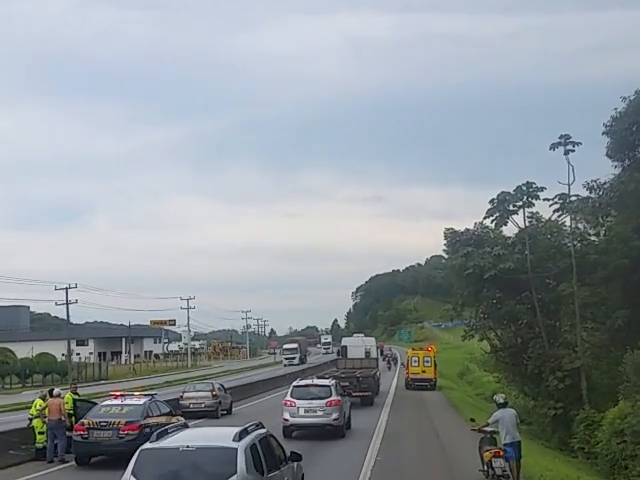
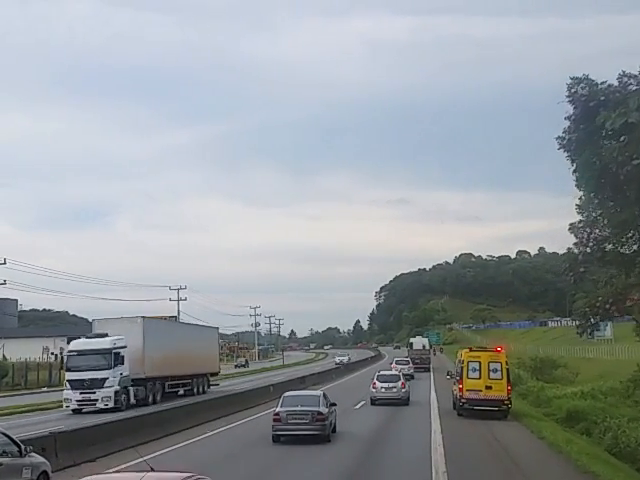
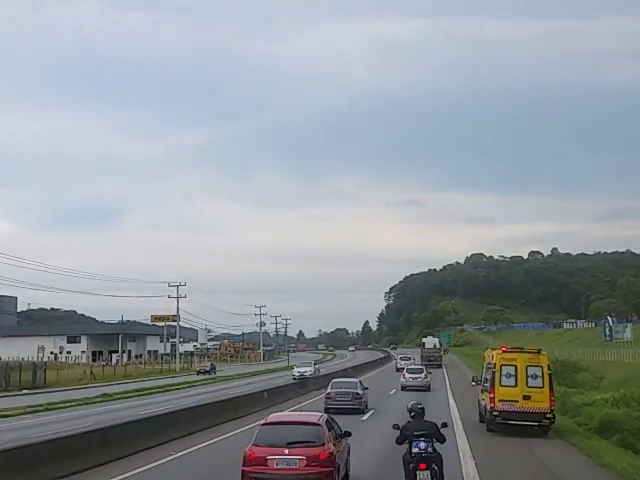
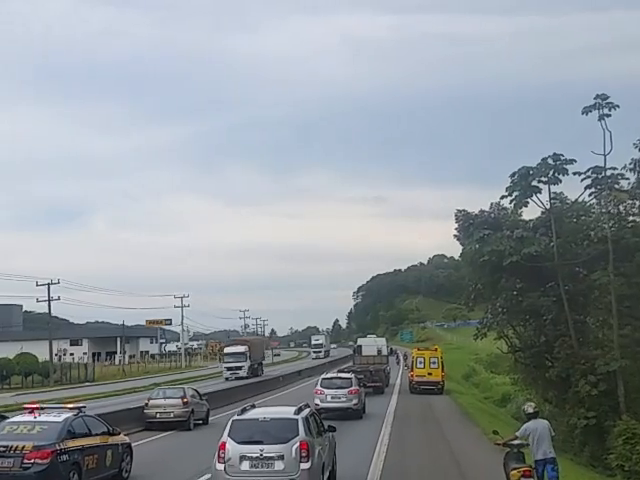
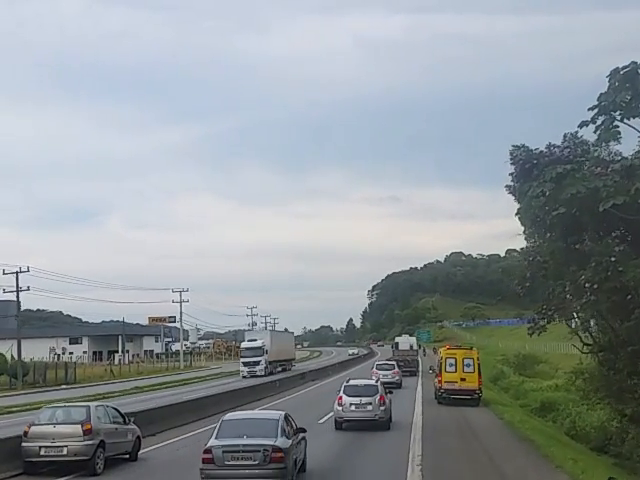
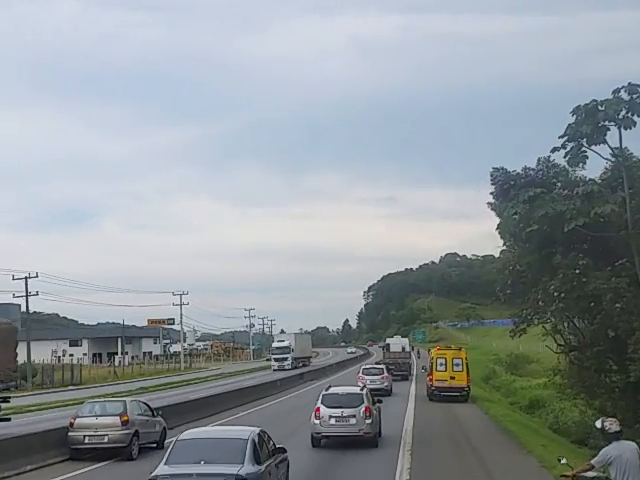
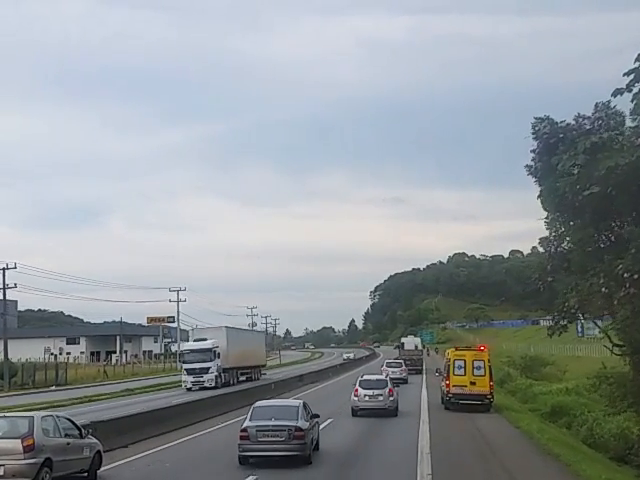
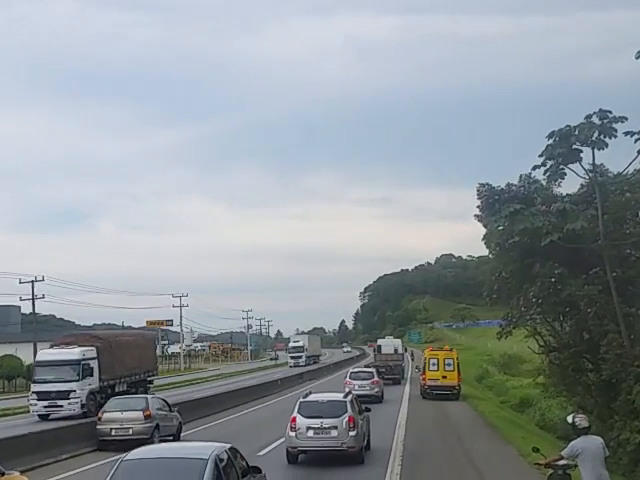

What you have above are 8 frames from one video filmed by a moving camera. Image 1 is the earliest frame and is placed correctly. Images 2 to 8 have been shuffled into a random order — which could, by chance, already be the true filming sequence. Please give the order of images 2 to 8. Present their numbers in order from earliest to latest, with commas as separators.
4, 8, 6, 5, 7, 2, 3
